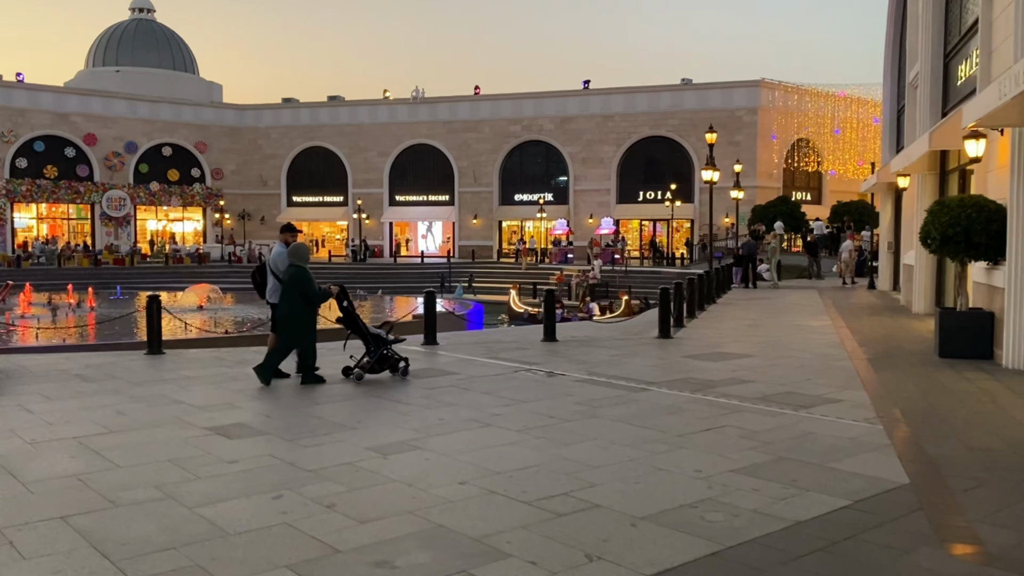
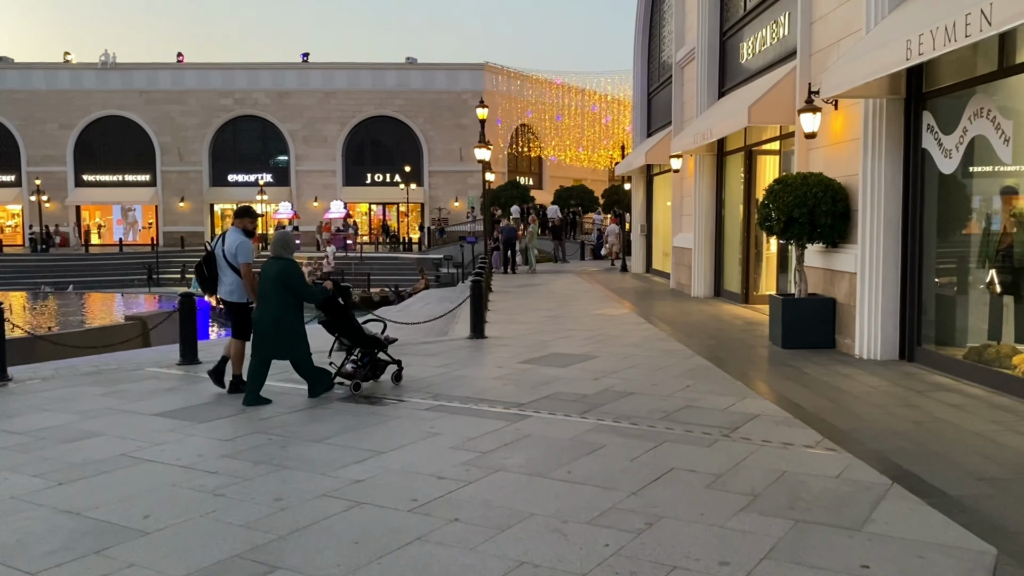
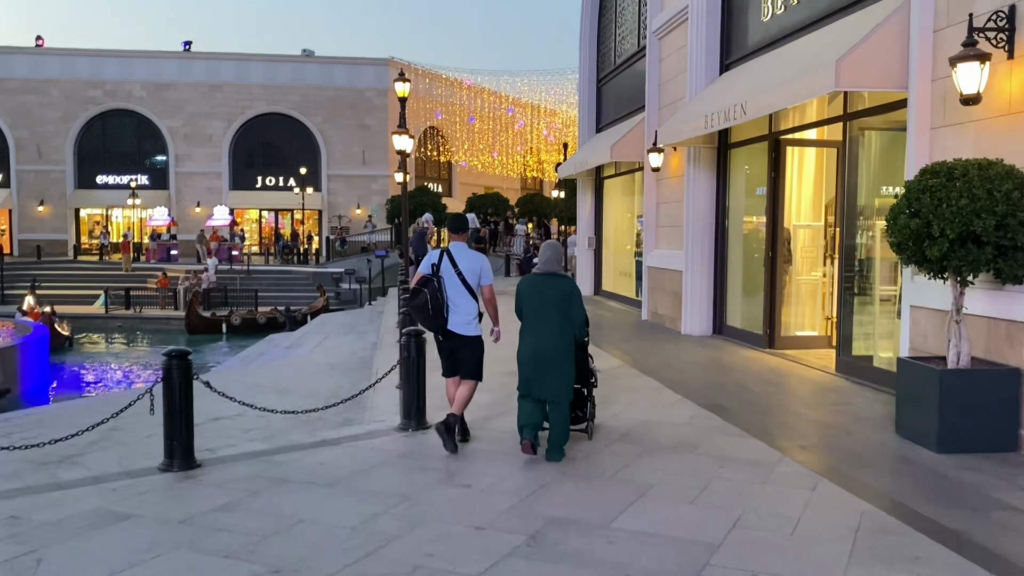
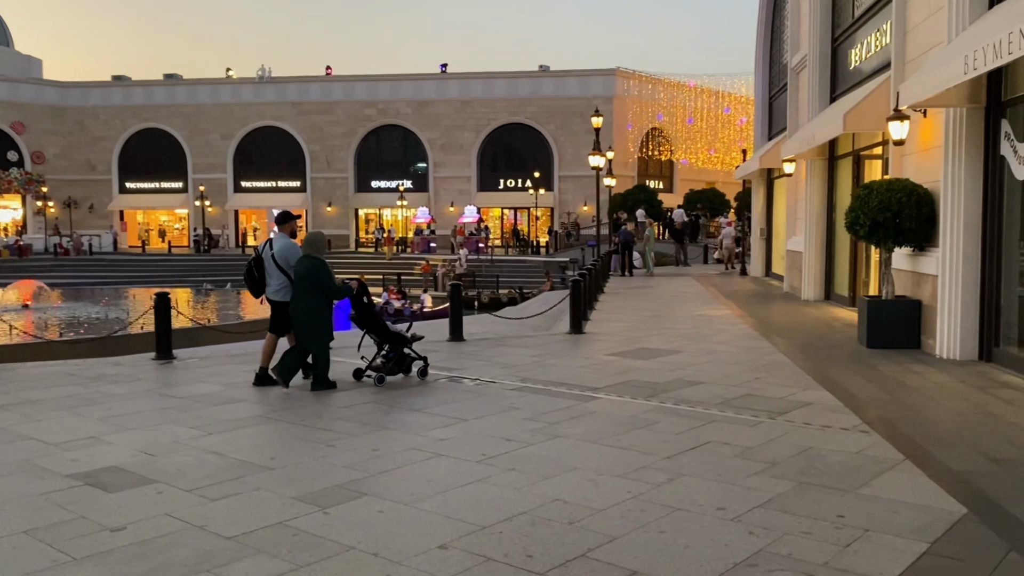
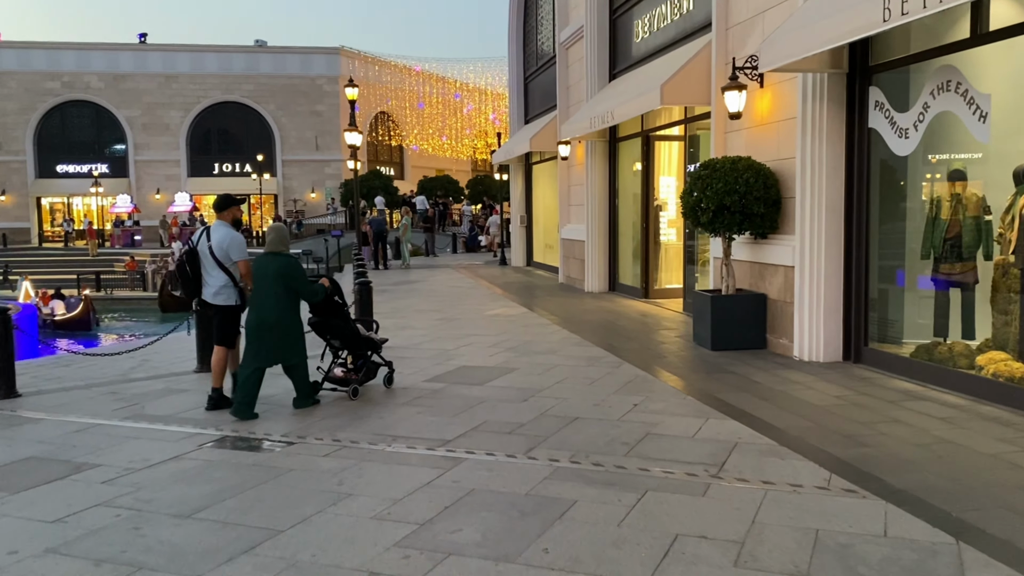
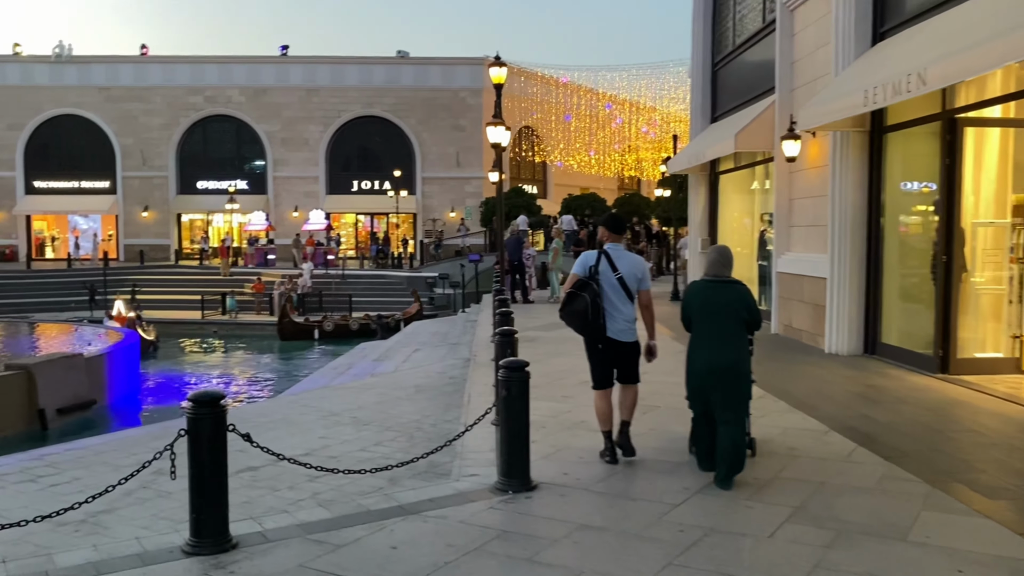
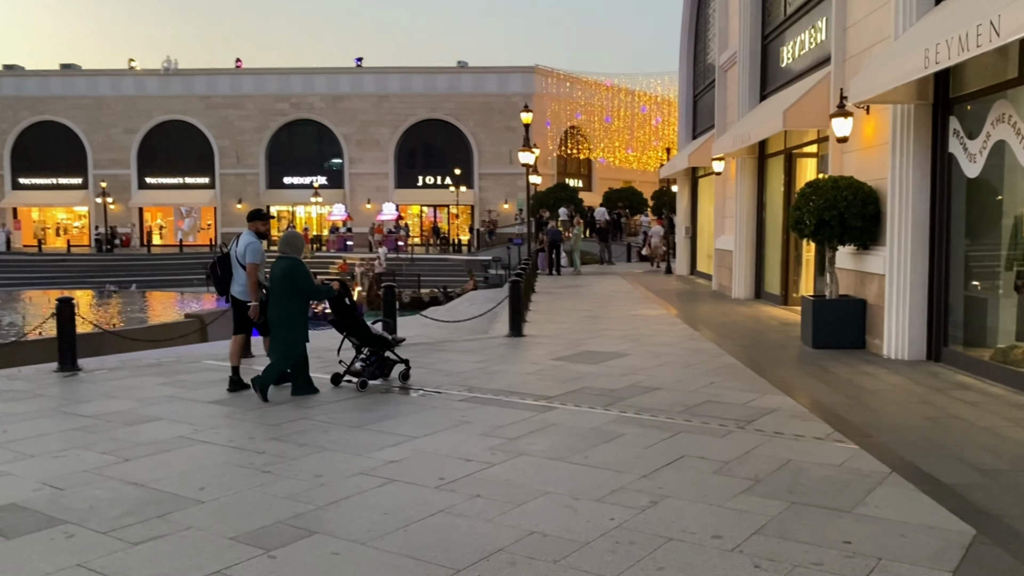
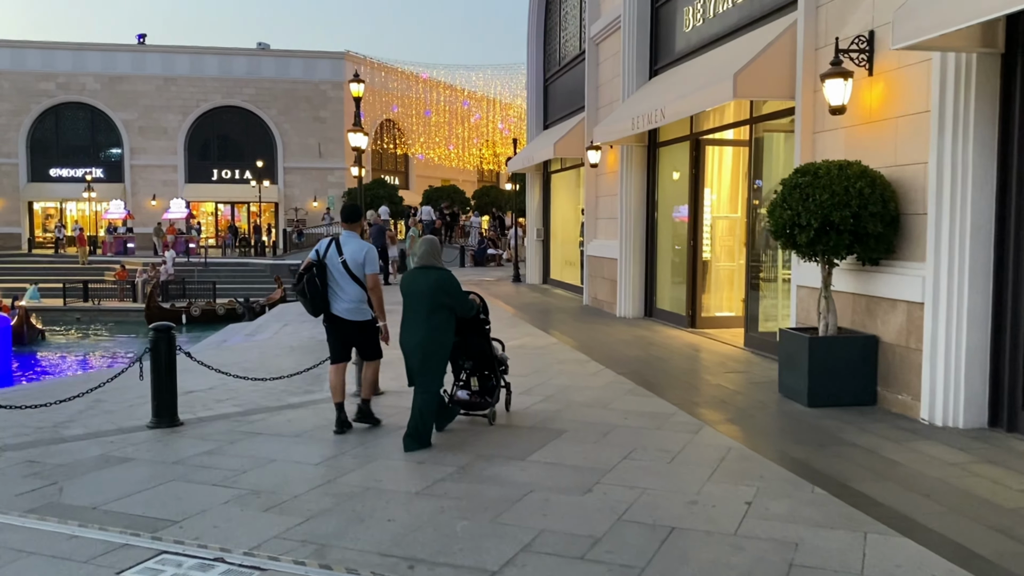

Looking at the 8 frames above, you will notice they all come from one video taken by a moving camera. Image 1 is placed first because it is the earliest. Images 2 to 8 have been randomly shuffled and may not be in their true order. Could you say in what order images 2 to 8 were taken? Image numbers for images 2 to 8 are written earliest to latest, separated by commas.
4, 7, 2, 5, 8, 3, 6
